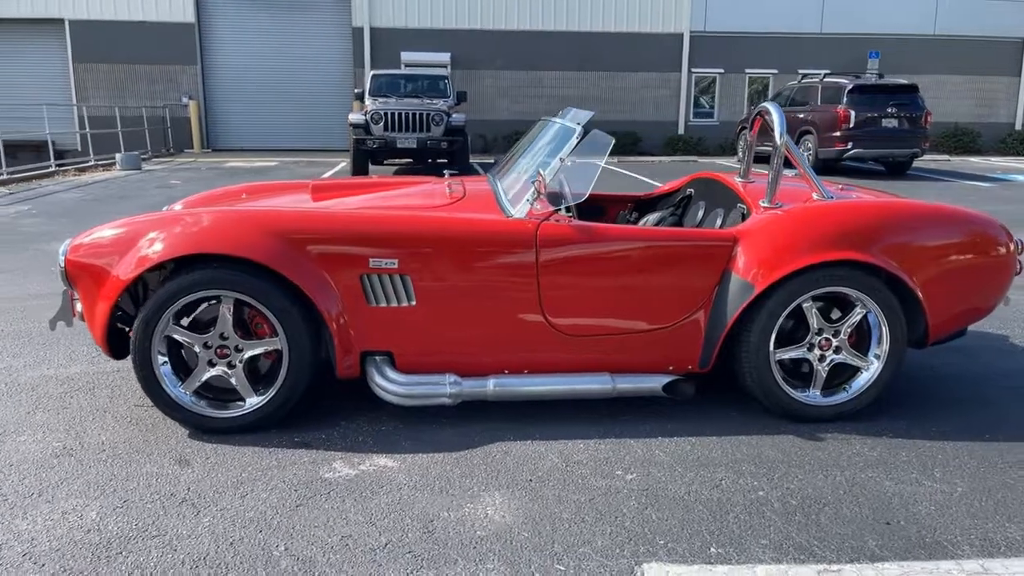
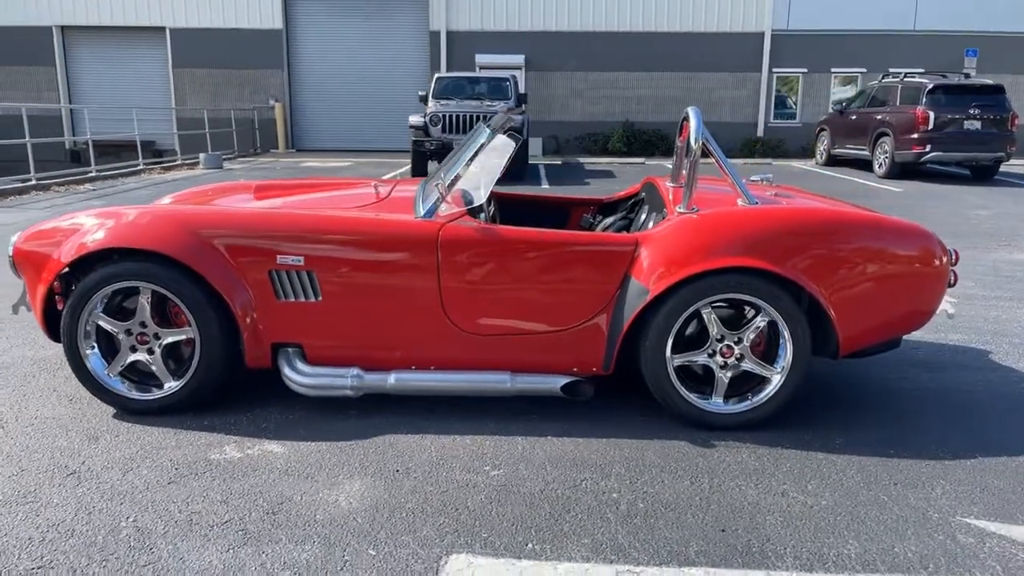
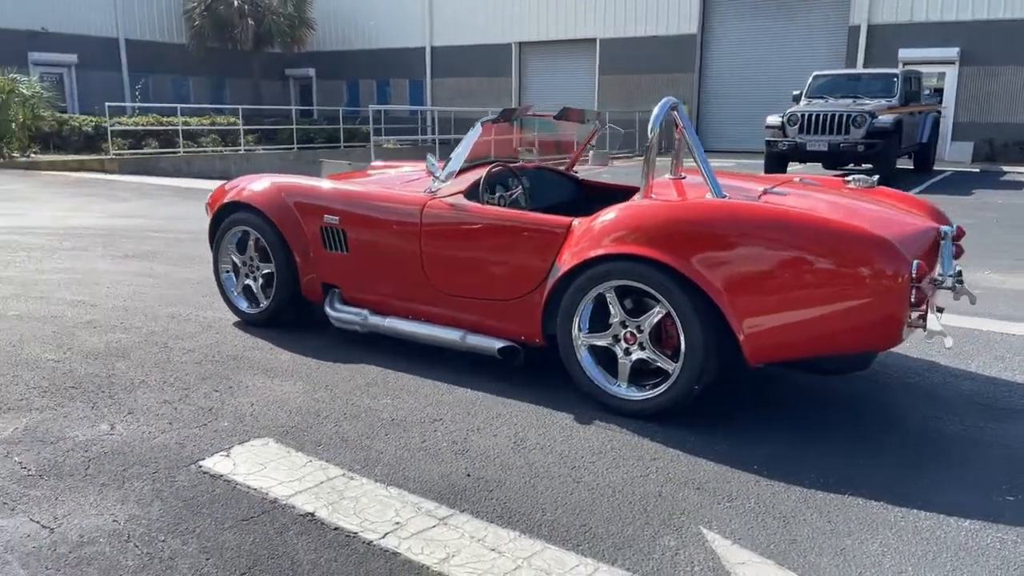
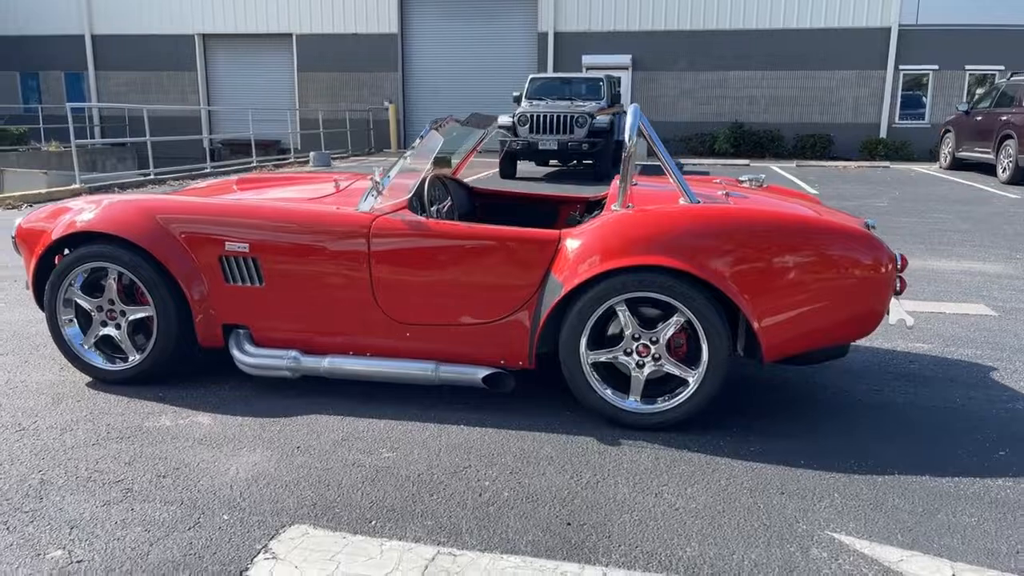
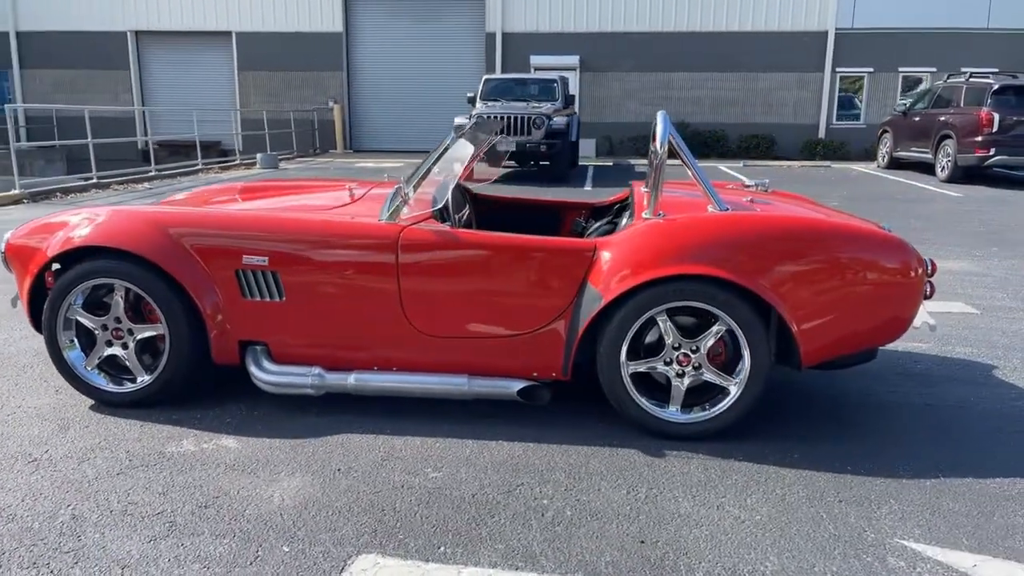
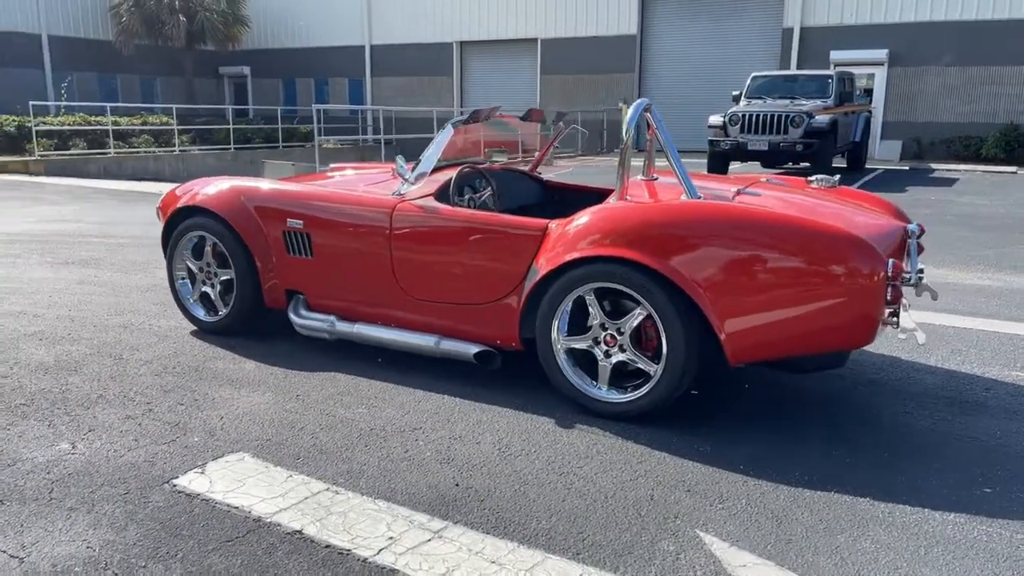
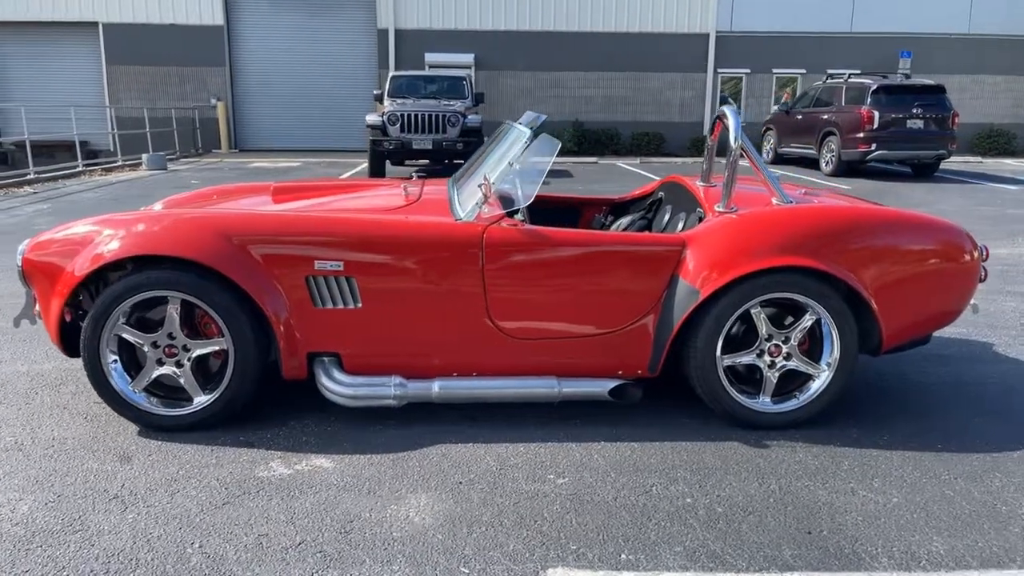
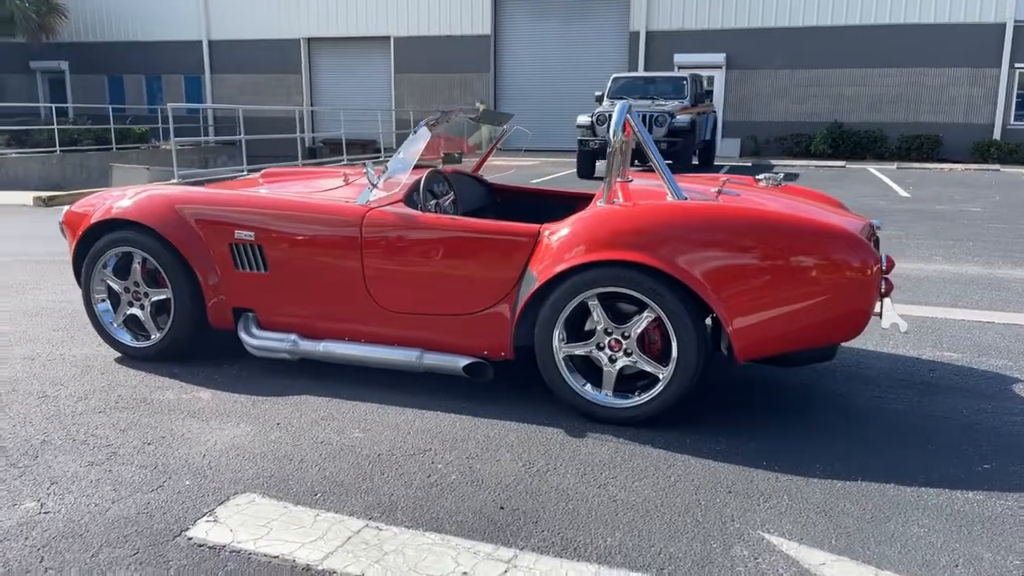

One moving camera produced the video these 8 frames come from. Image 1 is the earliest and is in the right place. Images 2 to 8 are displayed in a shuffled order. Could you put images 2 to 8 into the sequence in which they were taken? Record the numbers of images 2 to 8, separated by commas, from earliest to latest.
7, 2, 5, 4, 8, 6, 3
